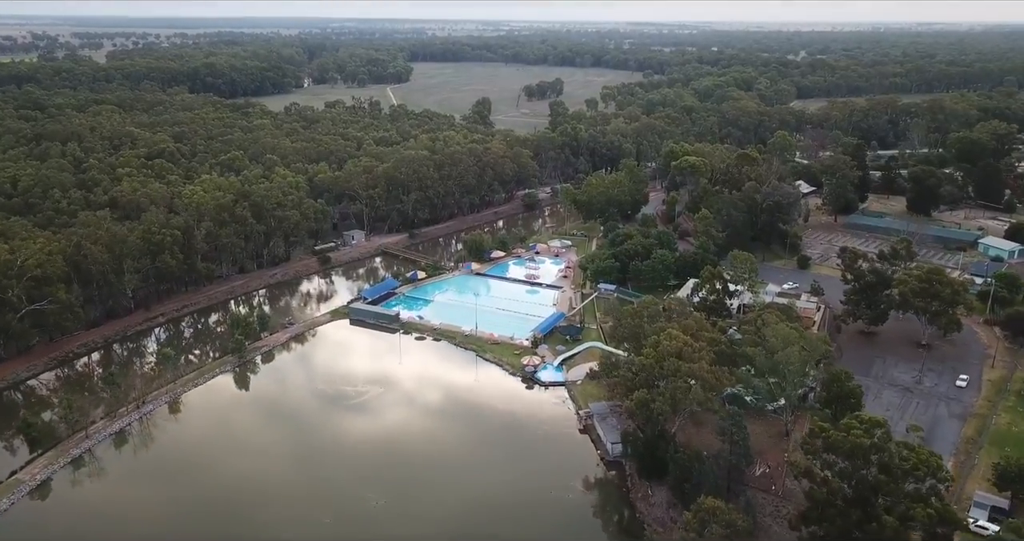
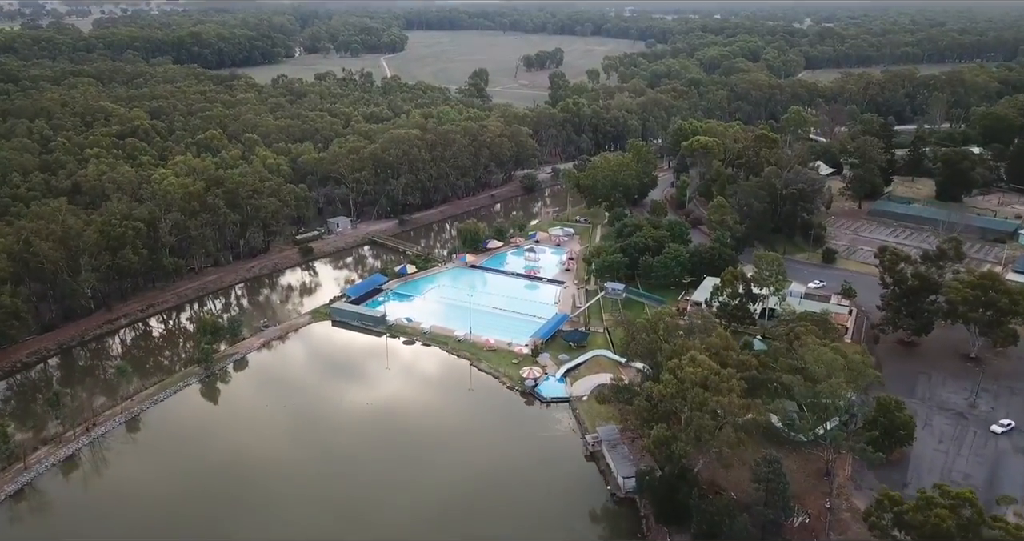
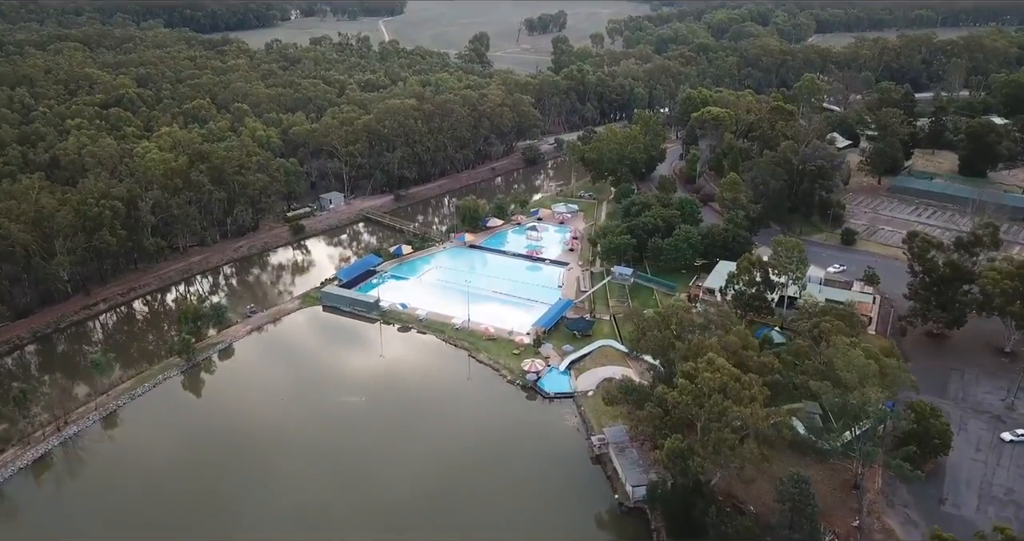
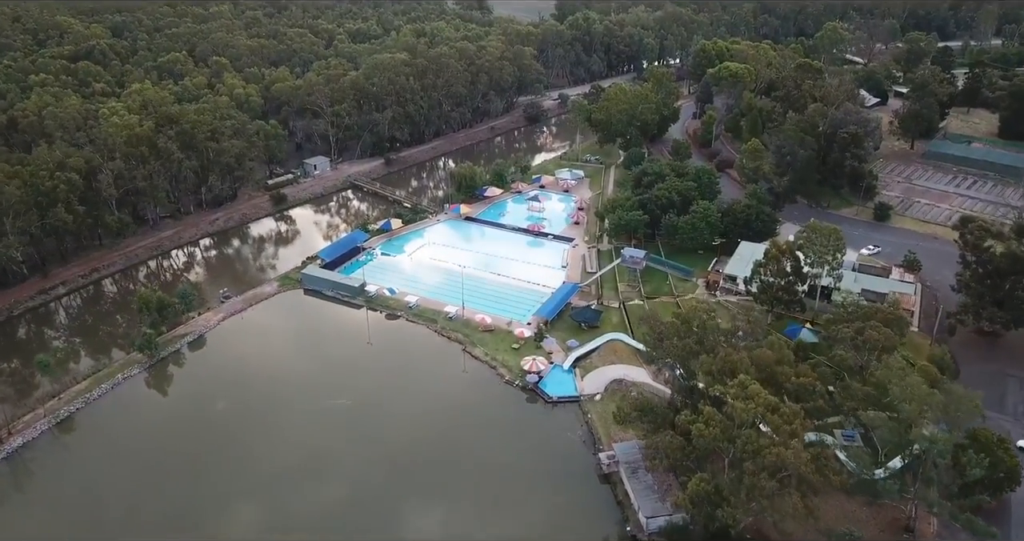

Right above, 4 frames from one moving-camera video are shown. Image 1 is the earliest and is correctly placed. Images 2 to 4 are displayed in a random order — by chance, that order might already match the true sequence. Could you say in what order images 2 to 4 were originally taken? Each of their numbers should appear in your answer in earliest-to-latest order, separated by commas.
2, 3, 4
